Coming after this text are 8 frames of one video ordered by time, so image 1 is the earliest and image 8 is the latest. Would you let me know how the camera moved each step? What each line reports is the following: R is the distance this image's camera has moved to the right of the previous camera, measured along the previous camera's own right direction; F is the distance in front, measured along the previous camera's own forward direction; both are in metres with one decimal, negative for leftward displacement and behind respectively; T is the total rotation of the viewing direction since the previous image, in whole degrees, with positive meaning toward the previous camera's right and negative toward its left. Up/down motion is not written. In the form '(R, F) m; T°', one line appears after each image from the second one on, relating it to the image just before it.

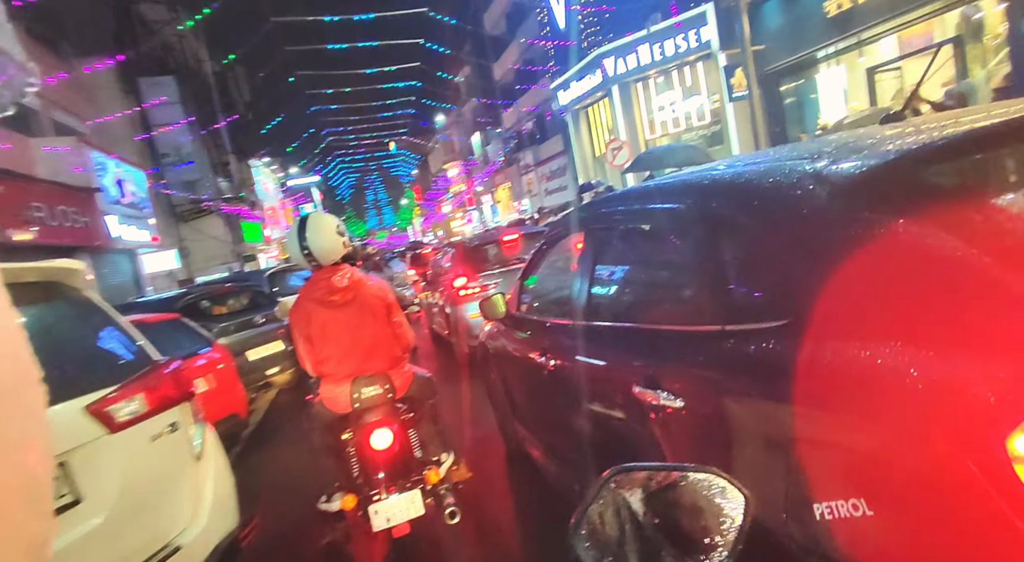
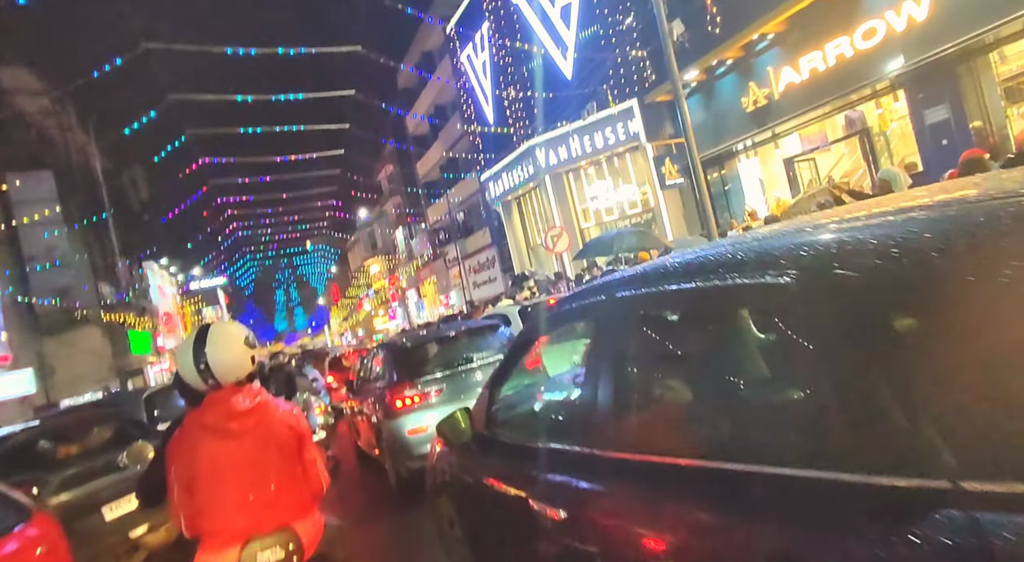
(-0.1, +0.5) m; +8°
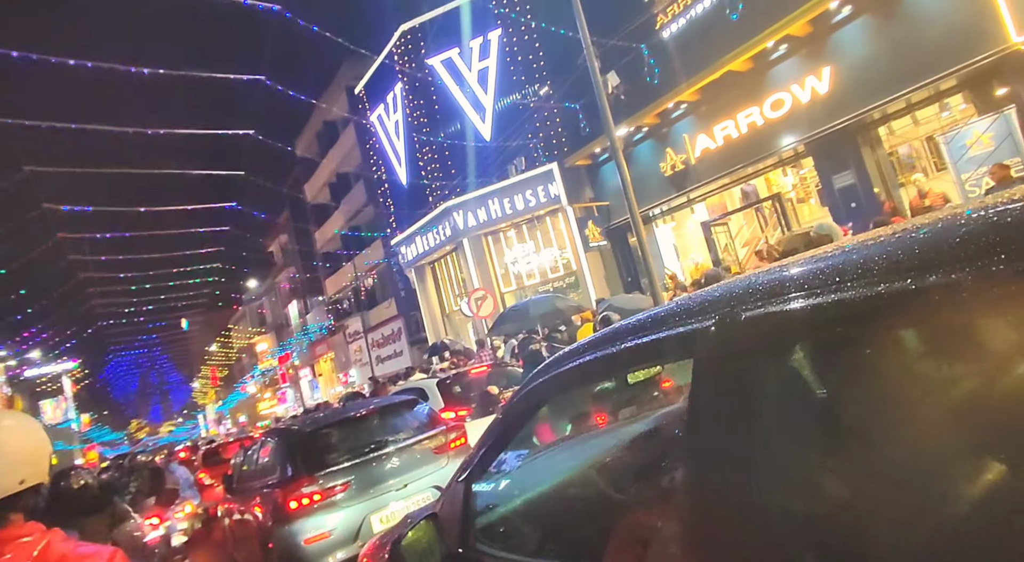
(-0.2, +0.5) m; +10°
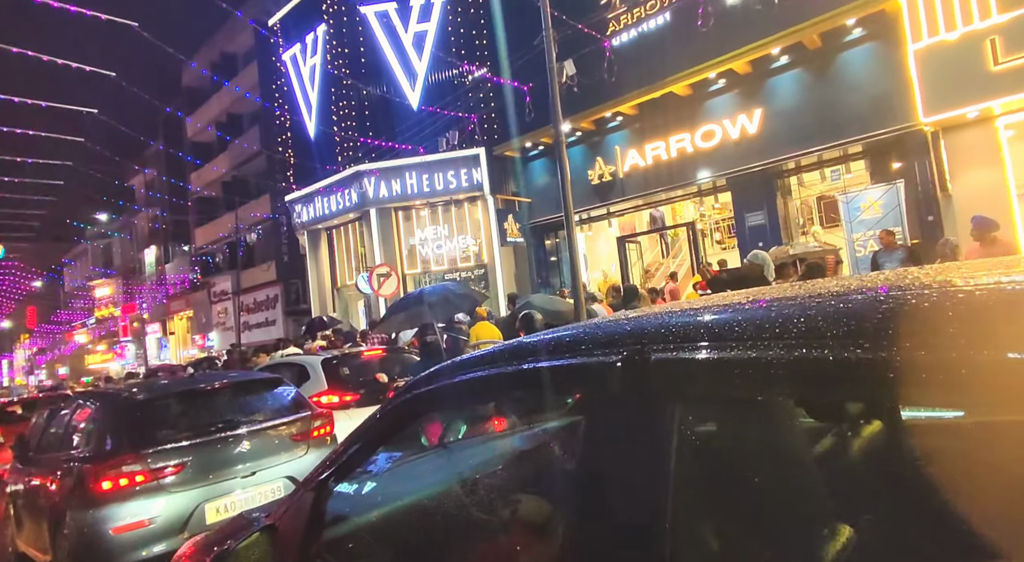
(-0.2, +0.3) m; +11°
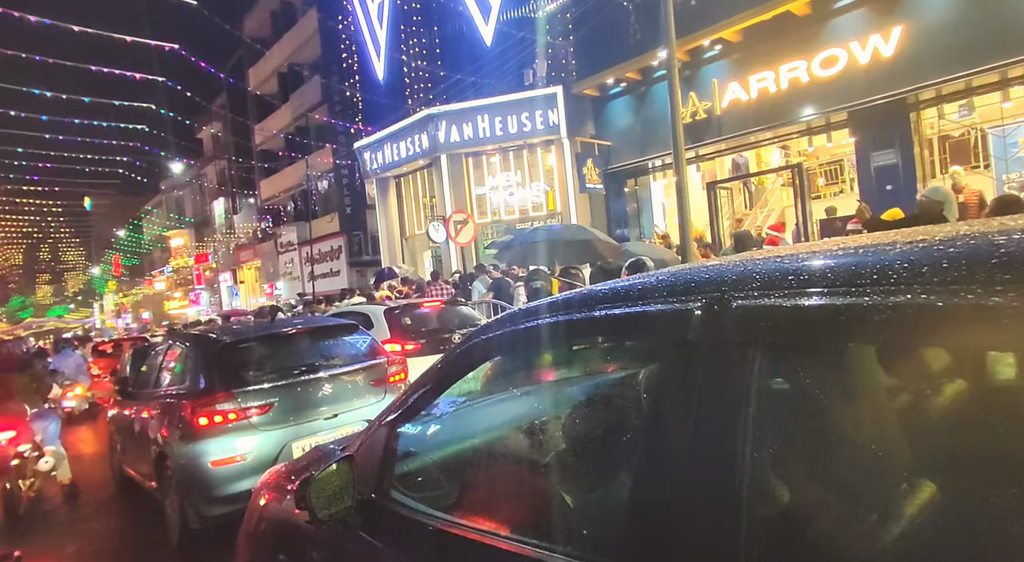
(-0.2, +0.2) m; -5°
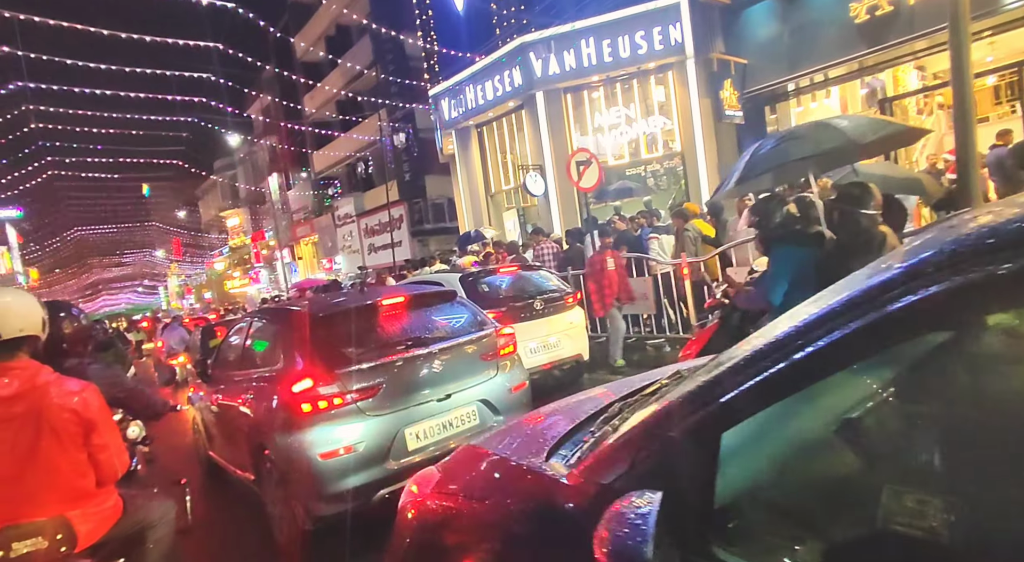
(-0.6, +0.7) m; -4°
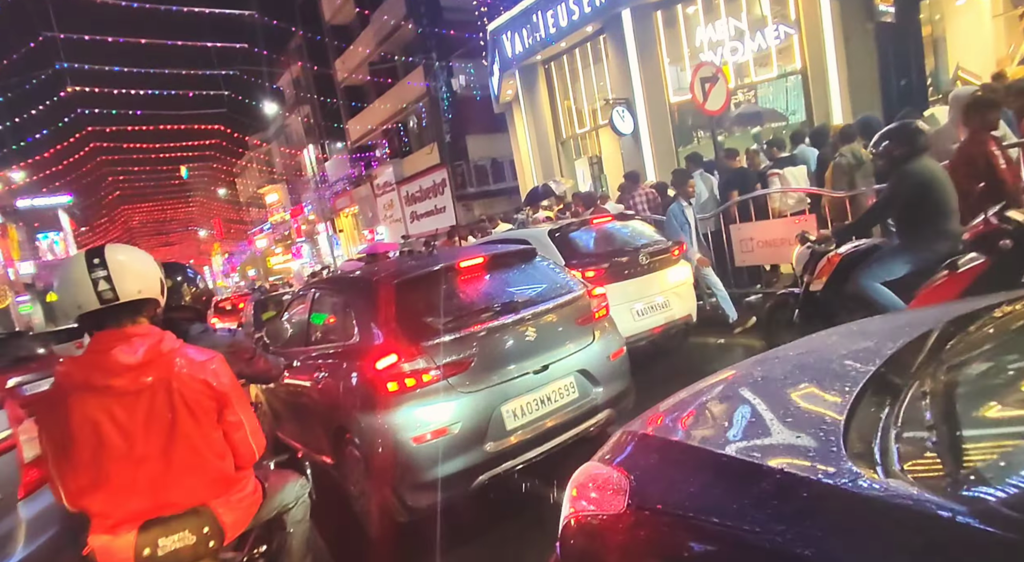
(-0.4, +0.6) m; -3°
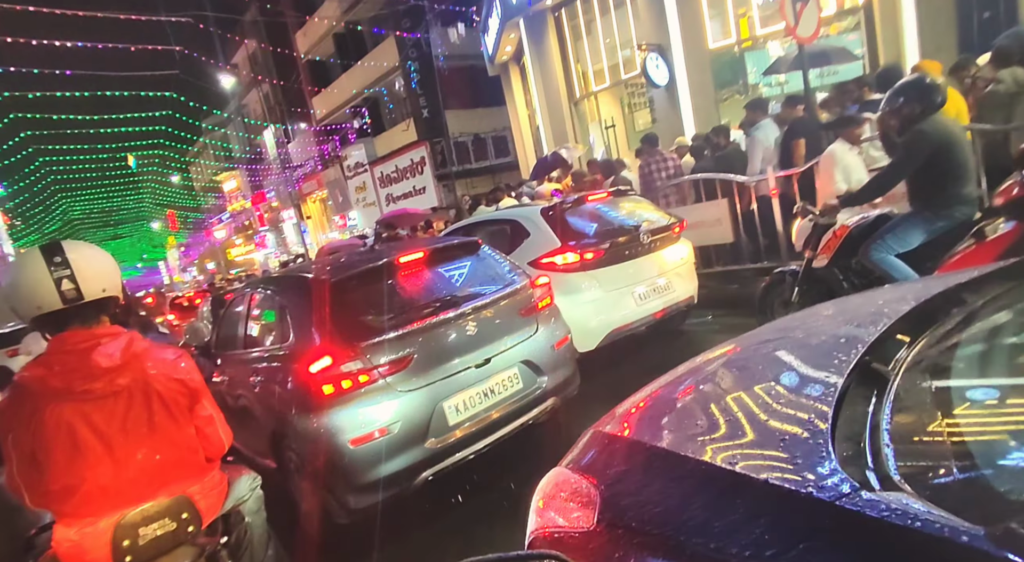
(-0.3, +0.6) m; +3°
